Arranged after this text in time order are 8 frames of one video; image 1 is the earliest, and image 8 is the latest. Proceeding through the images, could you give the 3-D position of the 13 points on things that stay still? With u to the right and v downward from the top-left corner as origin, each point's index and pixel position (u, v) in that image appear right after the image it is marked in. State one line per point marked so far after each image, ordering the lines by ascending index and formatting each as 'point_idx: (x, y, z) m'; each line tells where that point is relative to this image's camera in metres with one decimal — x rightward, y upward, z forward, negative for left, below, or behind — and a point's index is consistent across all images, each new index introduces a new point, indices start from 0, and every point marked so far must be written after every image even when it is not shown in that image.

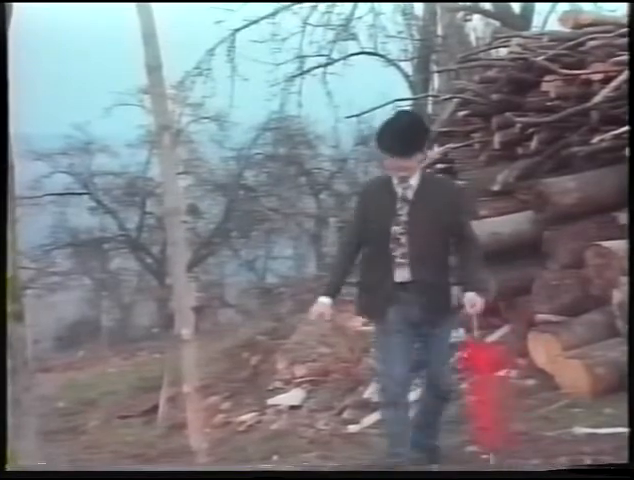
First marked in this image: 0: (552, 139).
0: (+0.3, +0.1, +2.0) m
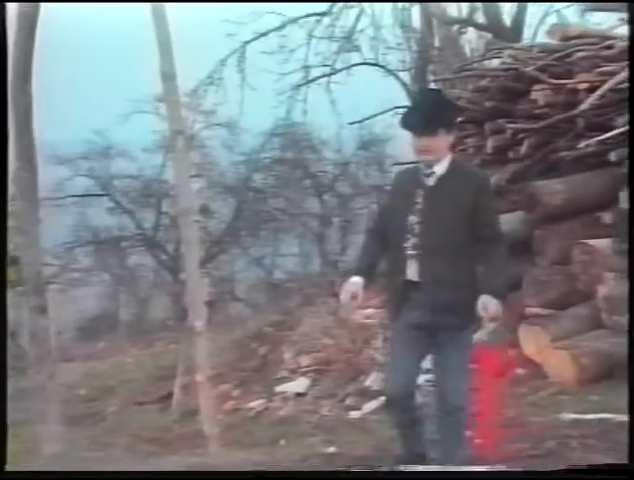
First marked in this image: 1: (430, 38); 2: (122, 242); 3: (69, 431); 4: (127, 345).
0: (+0.3, +0.1, +2.1) m
1: (+0.2, +0.3, +2.1) m
2: (-0.3, 0.0, +2.1) m
3: (-0.4, -0.3, +2.1) m
4: (-0.3, -0.2, +2.1) m
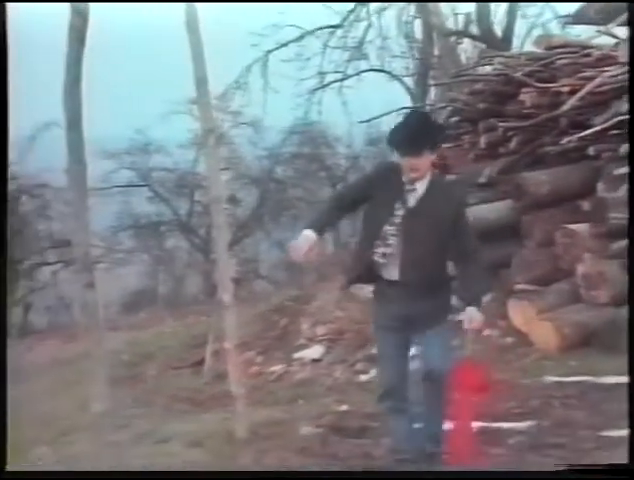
0: (+0.4, +0.2, +2.4) m
1: (+0.2, +0.3, +2.4) m
2: (-0.3, 0.0, +2.4) m
3: (-0.3, -0.3, +2.4) m
4: (-0.3, -0.1, +2.4) m
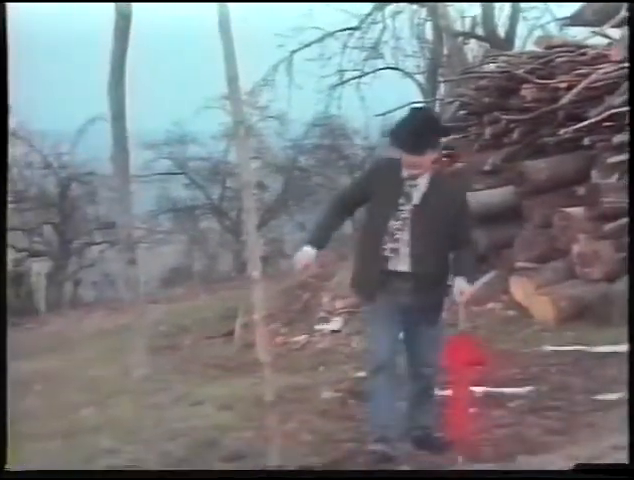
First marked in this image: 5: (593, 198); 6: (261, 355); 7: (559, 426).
0: (+0.4, +0.2, +2.7) m
1: (+0.2, +0.4, +2.7) m
2: (-0.2, +0.1, +2.7) m
3: (-0.3, -0.2, +2.7) m
4: (-0.2, -0.1, +2.7) m
5: (+0.5, +0.1, +2.7) m
6: (-0.1, -0.2, +2.7) m
7: (+0.5, -0.3, +2.6) m
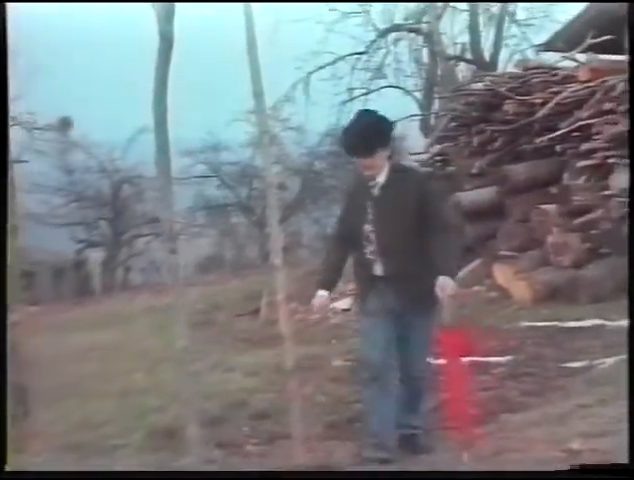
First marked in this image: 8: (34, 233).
0: (+0.4, +0.2, +3.2) m
1: (+0.3, +0.4, +3.2) m
2: (-0.2, +0.1, +3.2) m
3: (-0.3, -0.2, +3.1) m
4: (-0.2, -0.1, +3.1) m
5: (+0.5, +0.1, +3.1) m
6: (-0.1, -0.2, +3.1) m
7: (+0.5, -0.3, +3.1) m
8: (-0.6, 0.0, +3.1) m
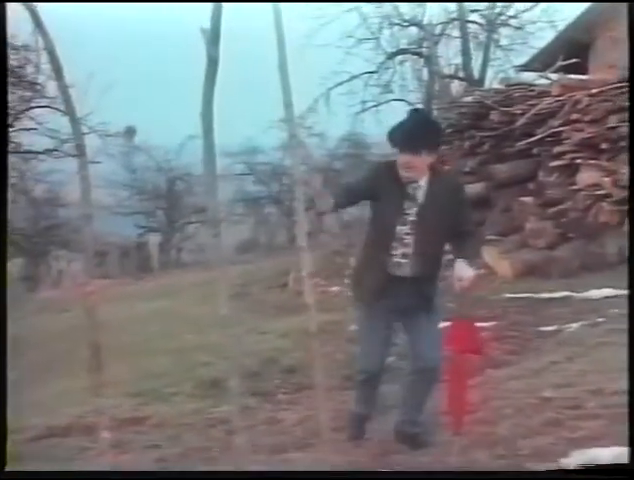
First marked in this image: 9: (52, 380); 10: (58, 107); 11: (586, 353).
0: (+0.5, +0.3, +3.8) m
1: (+0.3, +0.4, +3.8) m
2: (-0.2, +0.1, +3.8) m
3: (-0.2, -0.2, +3.8) m
4: (-0.1, 0.0, +3.8) m
5: (+0.6, +0.1, +3.8) m
6: (0.0, -0.2, +3.8) m
7: (+0.5, -0.3, +3.8) m
8: (-0.6, +0.1, +3.8) m
9: (-0.7, -0.4, +3.8) m
10: (-0.7, +0.4, +3.8) m
11: (+0.7, -0.3, +3.8) m
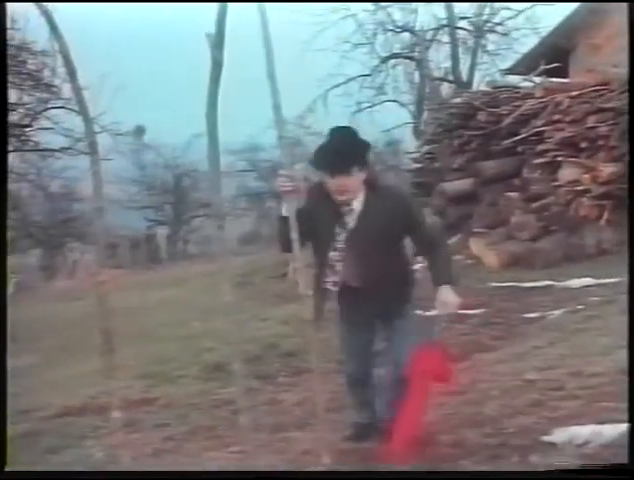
0: (+0.5, +0.3, +4.1) m
1: (+0.3, +0.4, +4.1) m
2: (-0.2, +0.1, +4.1) m
3: (-0.2, -0.1, +4.1) m
4: (-0.1, 0.0, +4.1) m
5: (+0.6, +0.2, +4.1) m
6: (0.0, -0.1, +4.1) m
7: (+0.5, -0.3, +4.0) m
8: (-0.6, +0.1, +4.1) m
9: (-0.7, -0.4, +4.0) m
10: (-0.7, +0.4, +4.1) m
11: (+0.7, -0.3, +4.0) m
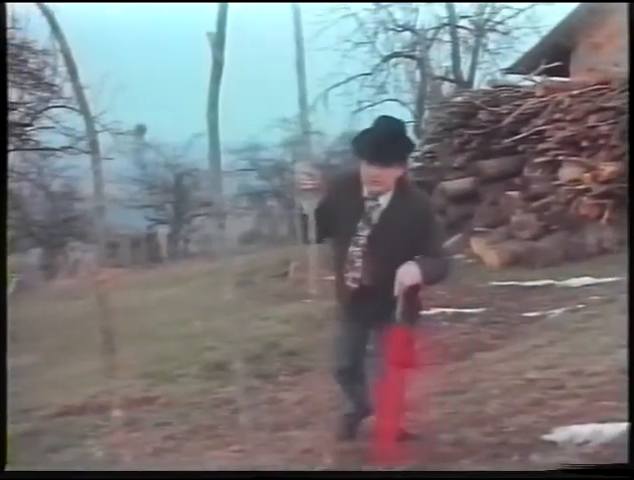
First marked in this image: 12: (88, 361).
0: (+0.5, +0.3, +4.1) m
1: (+0.3, +0.4, +4.1) m
2: (-0.2, +0.1, +4.1) m
3: (-0.2, -0.1, +4.1) m
4: (-0.1, 0.0, +4.1) m
5: (+0.6, +0.2, +4.1) m
6: (0.0, -0.1, +4.1) m
7: (+0.5, -0.3, +4.0) m
8: (-0.6, +0.1, +4.1) m
9: (-0.7, -0.3, +4.0) m
10: (-0.7, +0.4, +4.1) m
11: (+0.7, -0.3, +4.0) m
12: (-0.7, -0.3, +4.0) m
